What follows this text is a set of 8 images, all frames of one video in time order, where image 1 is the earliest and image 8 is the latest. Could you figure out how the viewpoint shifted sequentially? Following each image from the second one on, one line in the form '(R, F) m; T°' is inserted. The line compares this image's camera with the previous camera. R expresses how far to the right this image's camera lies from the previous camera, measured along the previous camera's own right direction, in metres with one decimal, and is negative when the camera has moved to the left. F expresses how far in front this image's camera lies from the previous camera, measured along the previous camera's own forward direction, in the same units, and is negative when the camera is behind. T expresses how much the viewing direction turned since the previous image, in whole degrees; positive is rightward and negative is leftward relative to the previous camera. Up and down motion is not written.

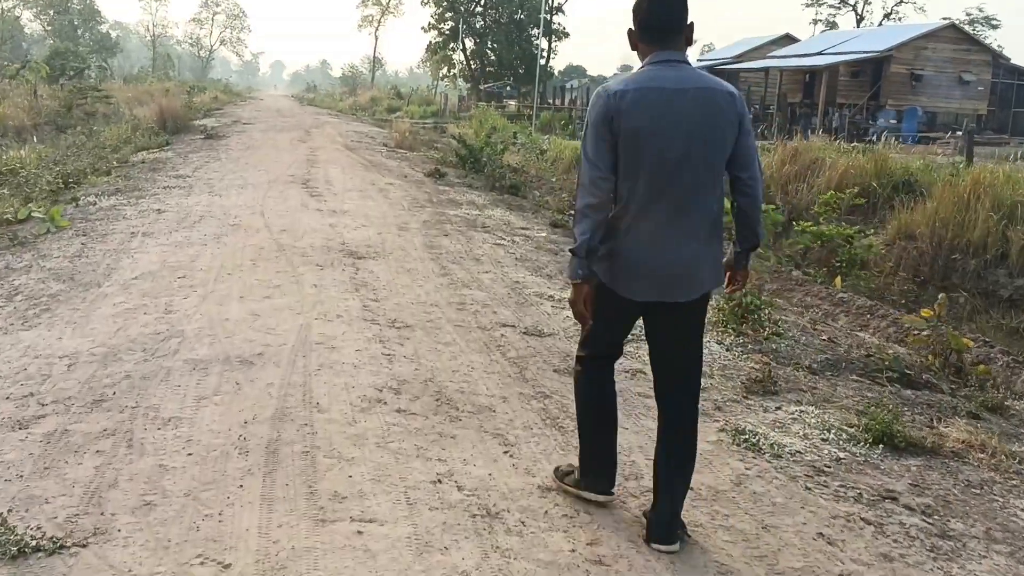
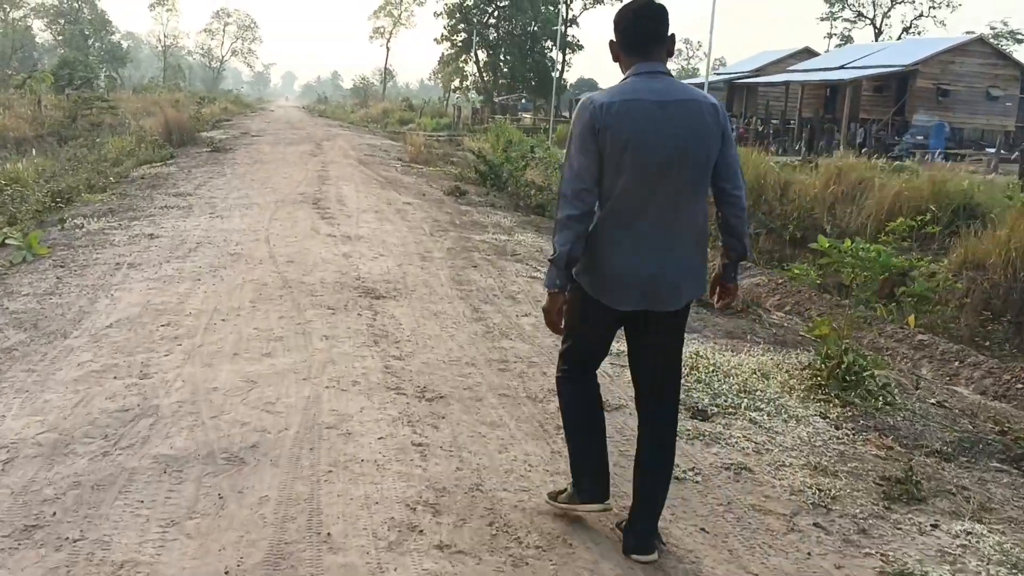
(-0.2, +0.9) m; -1°
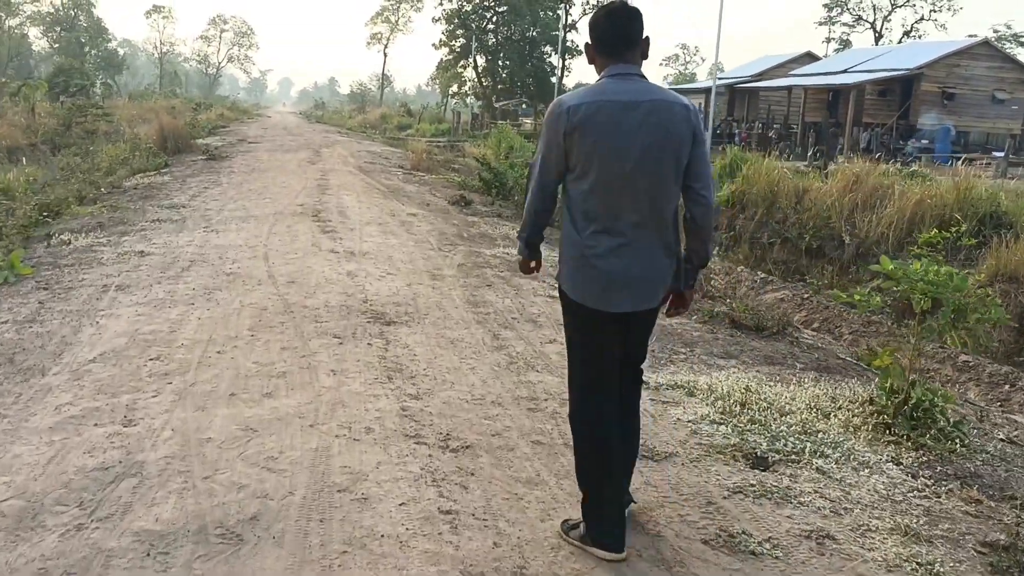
(-0.1, +0.5) m; 0°
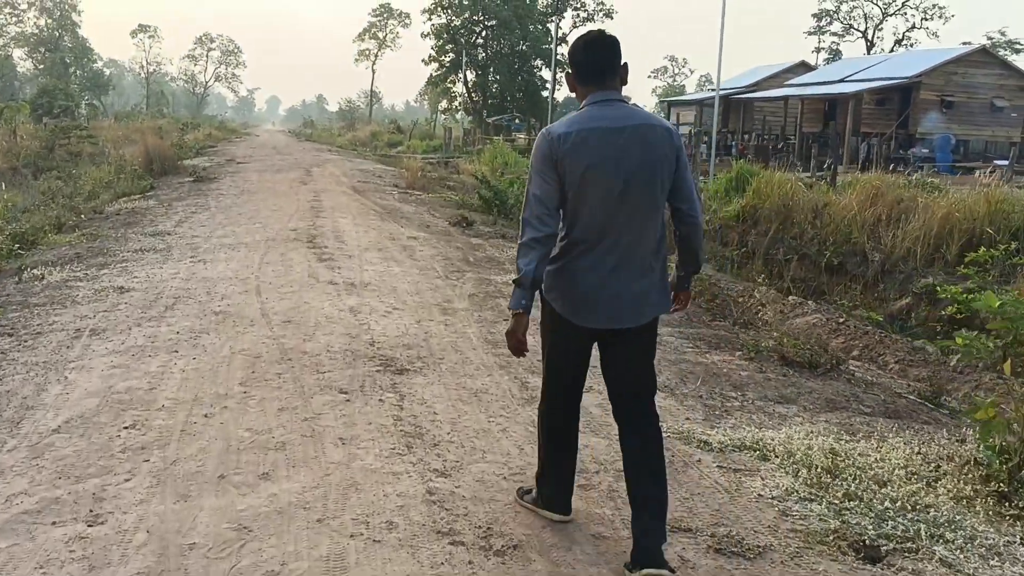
(-0.2, +0.6) m; +1°
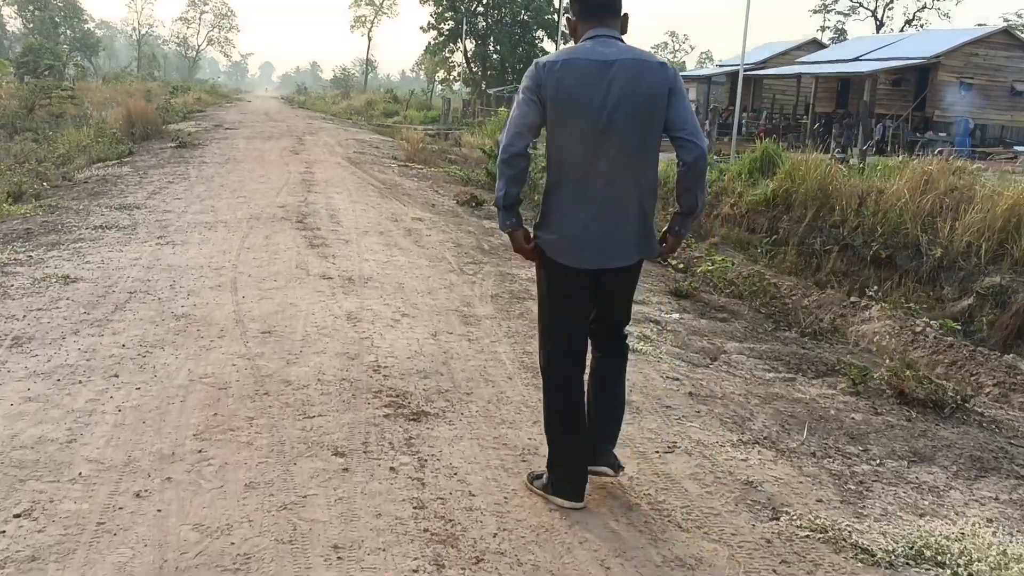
(-0.2, +1.2) m; +1°
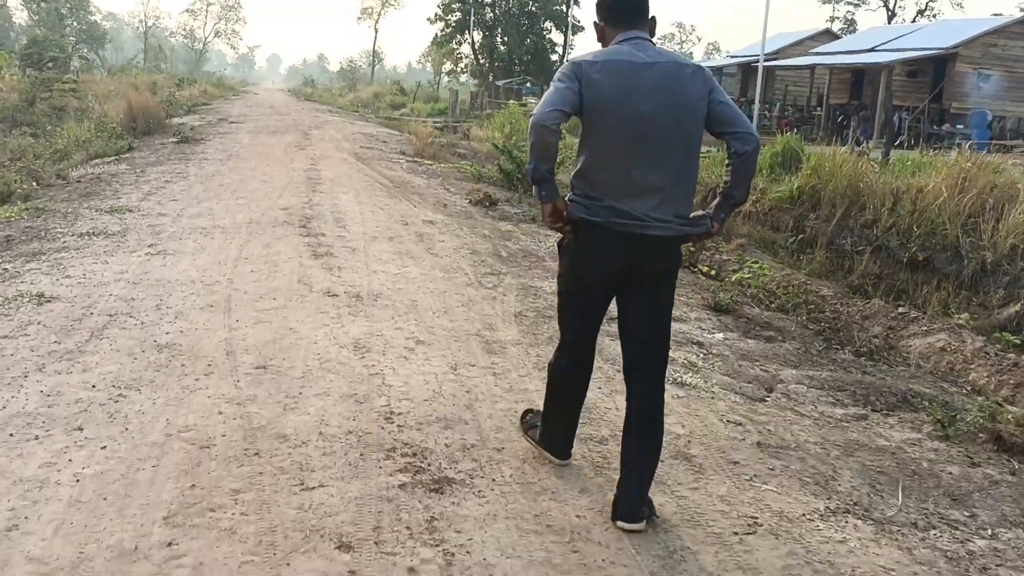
(-0.1, +0.6) m; 0°
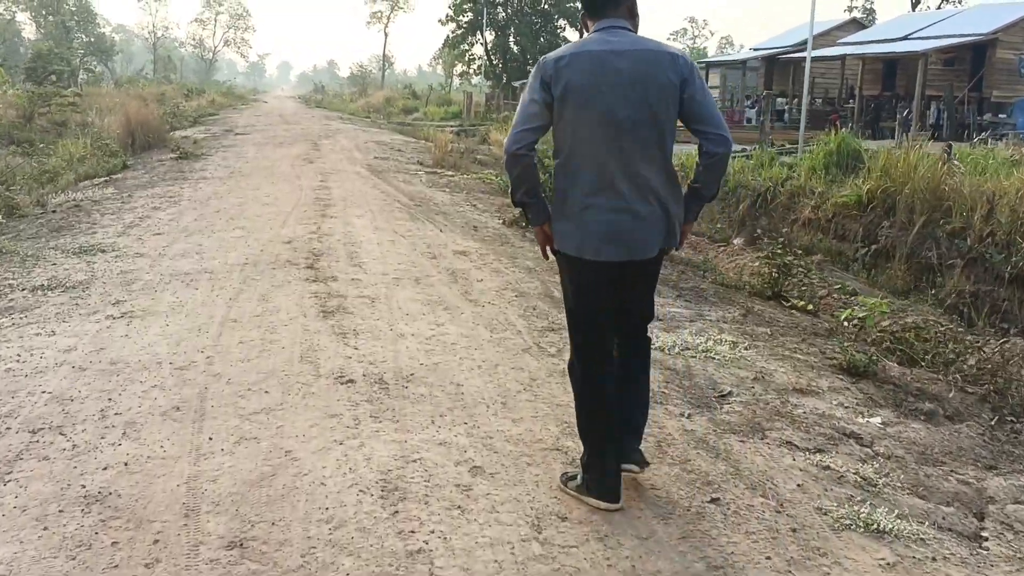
(-0.2, +1.4) m; -1°
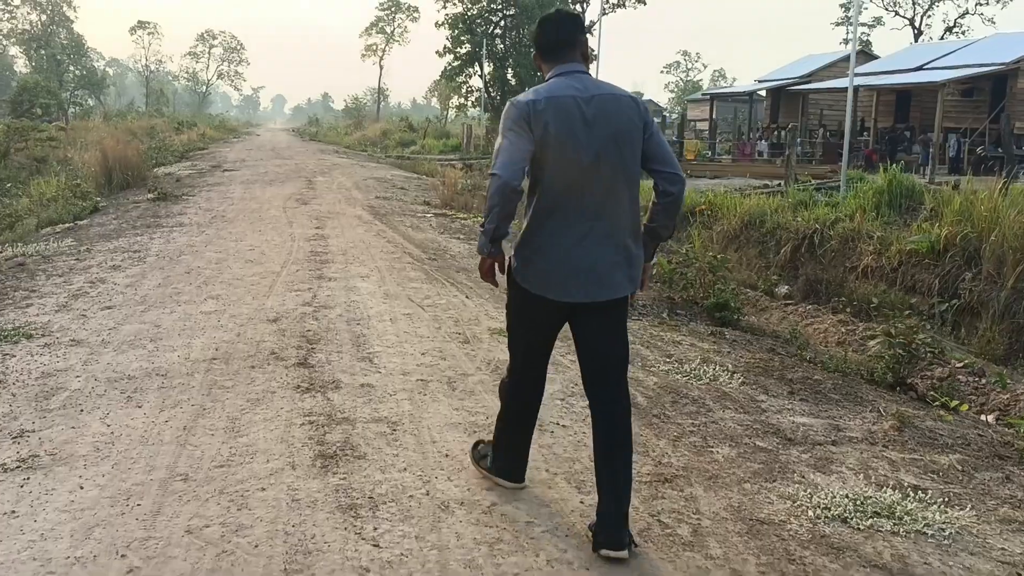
(-0.3, +1.6) m; 0°
